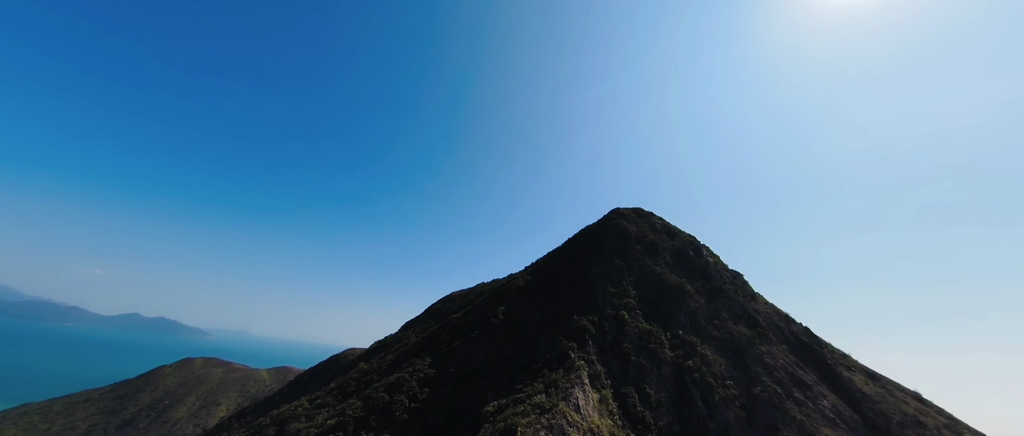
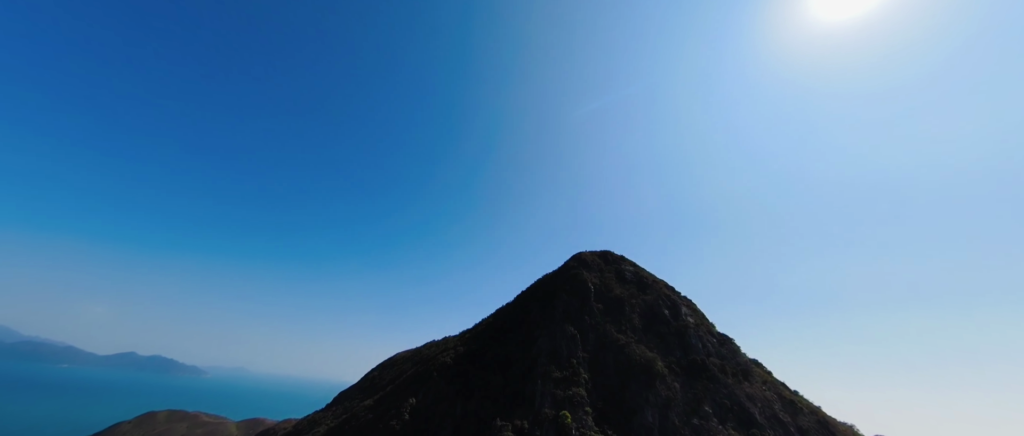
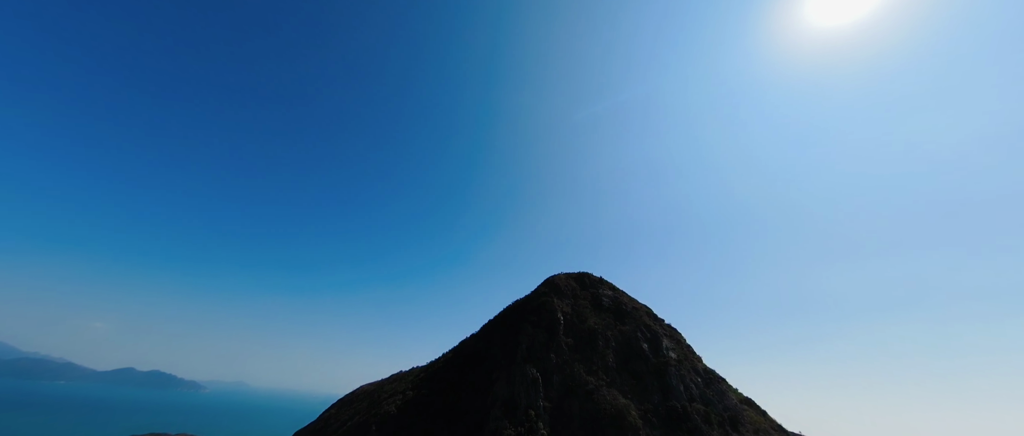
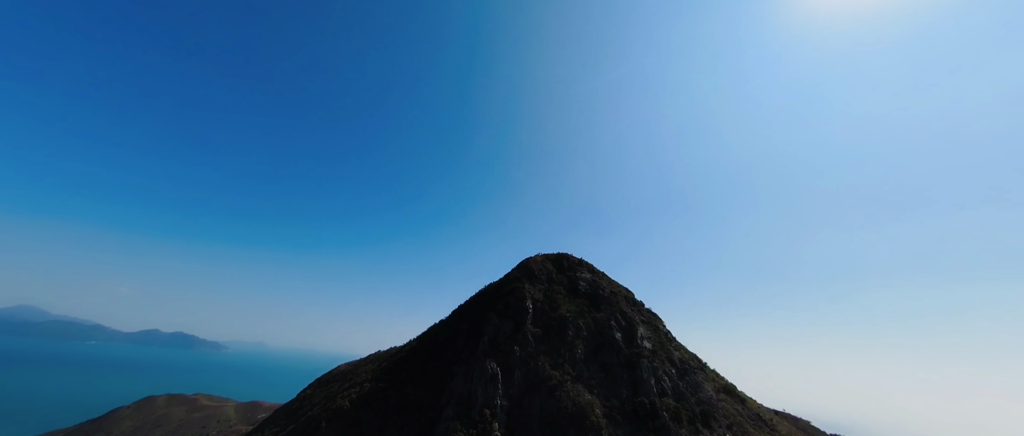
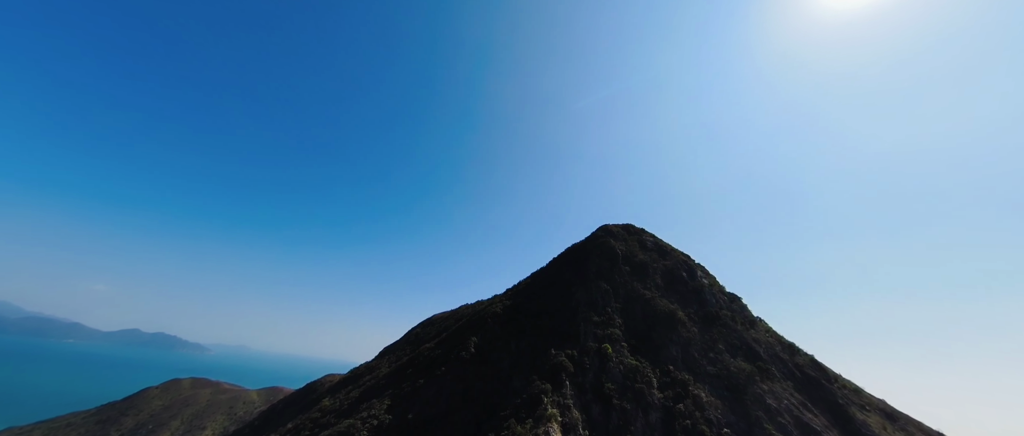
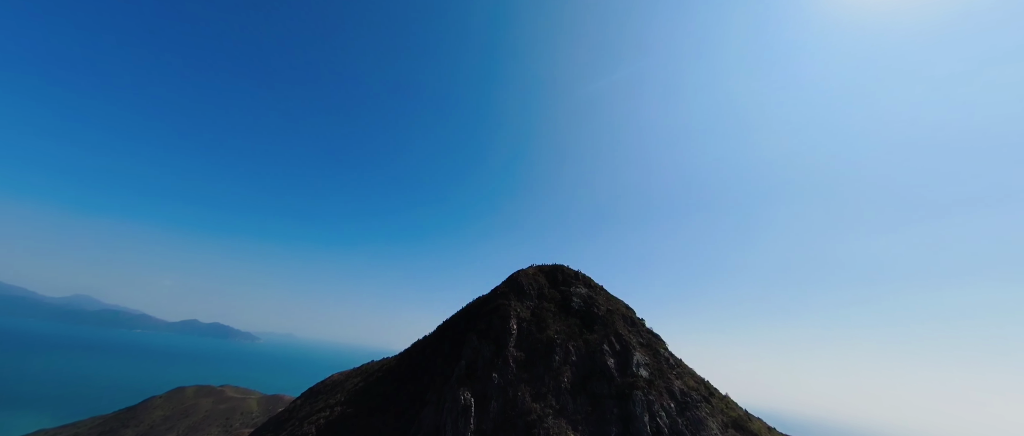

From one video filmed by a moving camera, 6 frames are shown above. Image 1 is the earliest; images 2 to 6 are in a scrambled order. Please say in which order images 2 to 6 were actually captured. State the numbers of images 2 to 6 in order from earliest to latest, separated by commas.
5, 2, 3, 4, 6
